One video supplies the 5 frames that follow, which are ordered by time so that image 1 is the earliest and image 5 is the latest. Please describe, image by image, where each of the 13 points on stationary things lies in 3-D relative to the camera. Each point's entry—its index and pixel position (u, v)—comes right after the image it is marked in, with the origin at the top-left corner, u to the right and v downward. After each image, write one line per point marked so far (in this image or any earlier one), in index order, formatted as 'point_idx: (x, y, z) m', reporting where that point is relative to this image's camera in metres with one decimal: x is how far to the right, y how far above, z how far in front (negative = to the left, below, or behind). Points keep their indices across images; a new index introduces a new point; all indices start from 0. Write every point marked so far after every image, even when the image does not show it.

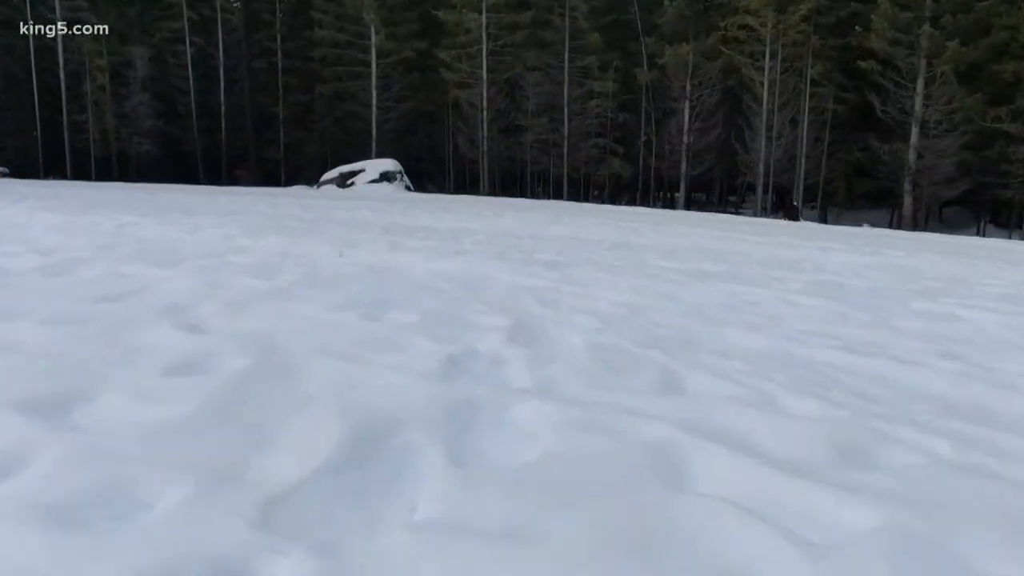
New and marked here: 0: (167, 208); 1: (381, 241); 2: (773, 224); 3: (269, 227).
0: (-6.5, +1.5, +17.3) m
1: (-1.3, +0.5, +9.3) m
2: (+5.1, +1.3, +18.2) m
3: (-3.3, +0.8, +12.5) m
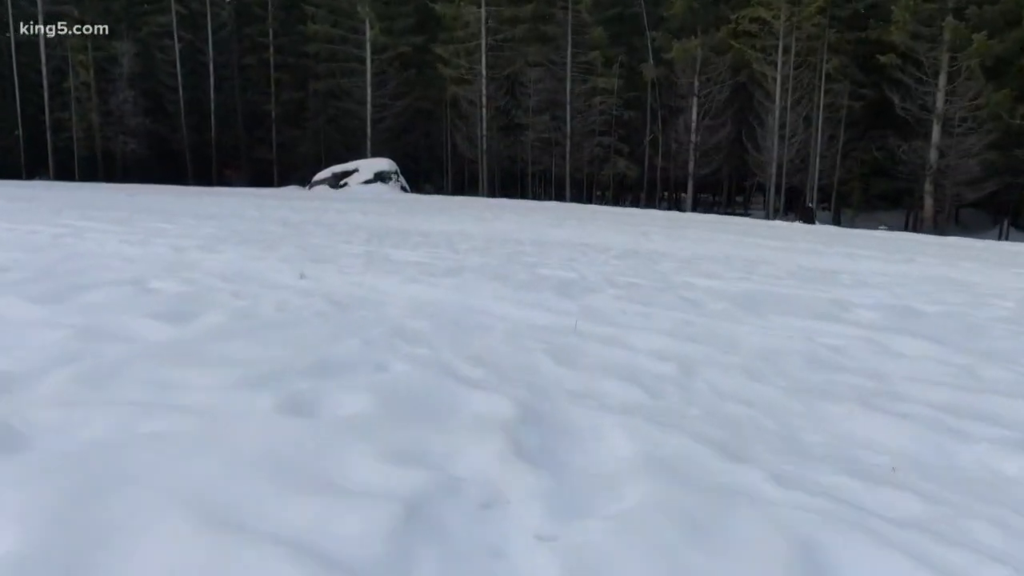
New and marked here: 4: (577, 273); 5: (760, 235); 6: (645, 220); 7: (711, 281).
0: (-6.5, +1.4, +16.2) m
1: (-1.3, +0.3, +8.2) m
2: (+5.1, +1.1, +17.1) m
3: (-3.3, +0.7, +11.4) m
4: (+0.5, +0.1, +6.5) m
5: (+4.0, +0.9, +15.2) m
6: (+2.5, +1.3, +17.8) m
7: (+1.4, 0.0, +6.7) m
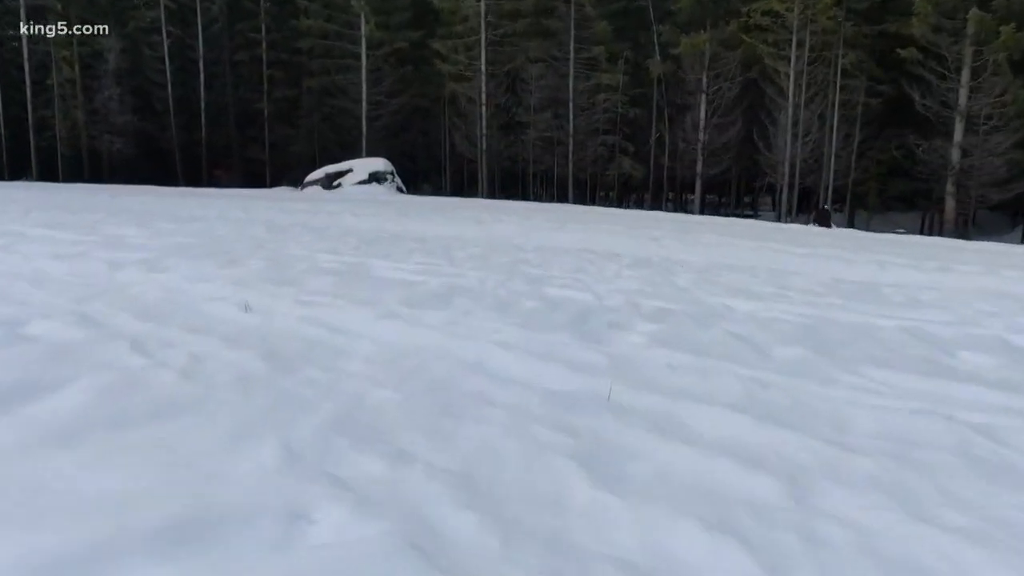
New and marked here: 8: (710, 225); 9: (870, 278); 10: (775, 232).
0: (-6.4, +1.2, +15.2) m
1: (-1.3, +0.2, +7.2) m
2: (+5.1, +1.0, +16.1) m
3: (-3.2, +0.5, +10.4) m
4: (+0.5, 0.0, +5.5) m
5: (+4.1, +0.7, +14.2) m
6: (+2.5, +1.2, +16.8) m
7: (+1.5, -0.1, +5.7) m
8: (+3.5, +1.1, +16.6) m
9: (+3.7, +0.1, +9.5) m
10: (+4.4, +0.9, +15.6) m
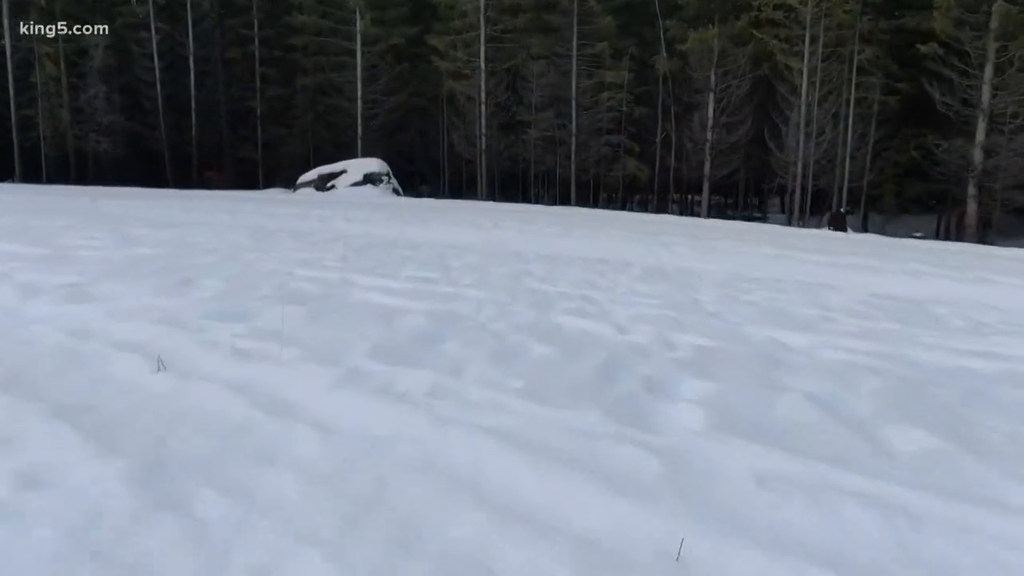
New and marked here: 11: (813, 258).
0: (-6.4, +1.1, +14.3) m
1: (-1.3, 0.0, +6.2) m
2: (+5.1, +0.9, +15.2) m
3: (-3.2, +0.4, +9.4) m
4: (+0.5, -0.2, +4.6) m
5: (+4.1, +0.6, +13.3) m
6: (+2.6, +1.0, +15.8) m
7: (+1.5, -0.2, +4.8) m
8: (+3.5, +1.0, +15.6) m
9: (+3.7, 0.0, +8.6) m
10: (+4.4, +0.8, +14.7) m
11: (+4.0, +0.4, +12.2) m
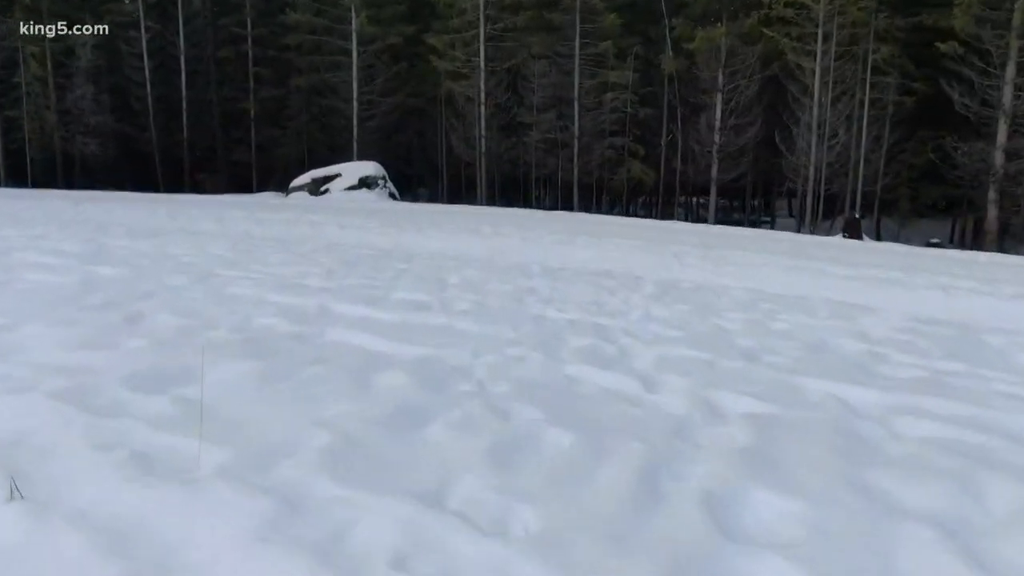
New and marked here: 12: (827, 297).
0: (-6.4, +0.9, +13.5) m
1: (-1.2, -0.1, +5.4) m
2: (+5.1, +0.7, +14.4) m
3: (-3.2, +0.2, +8.6) m
4: (+0.5, -0.4, +3.8) m
5: (+4.1, +0.4, +12.5) m
6: (+2.6, +0.8, +15.0) m
7: (+1.5, -0.4, +4.0) m
8: (+3.5, +0.8, +14.8) m
9: (+3.7, -0.2, +7.7) m
10: (+4.4, +0.6, +13.8) m
11: (+4.0, +0.2, +11.4) m
12: (+3.0, -0.1, +8.8) m
